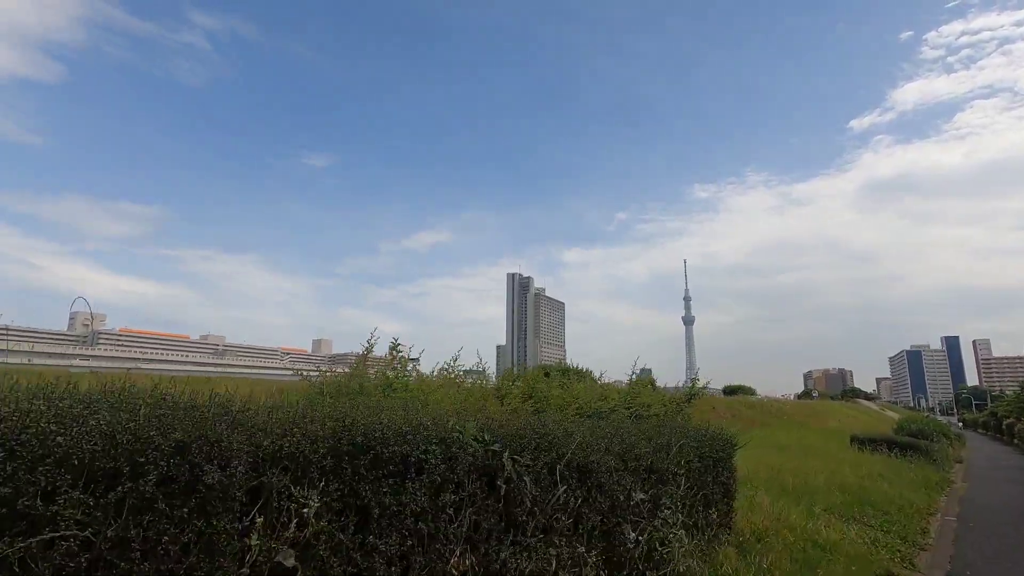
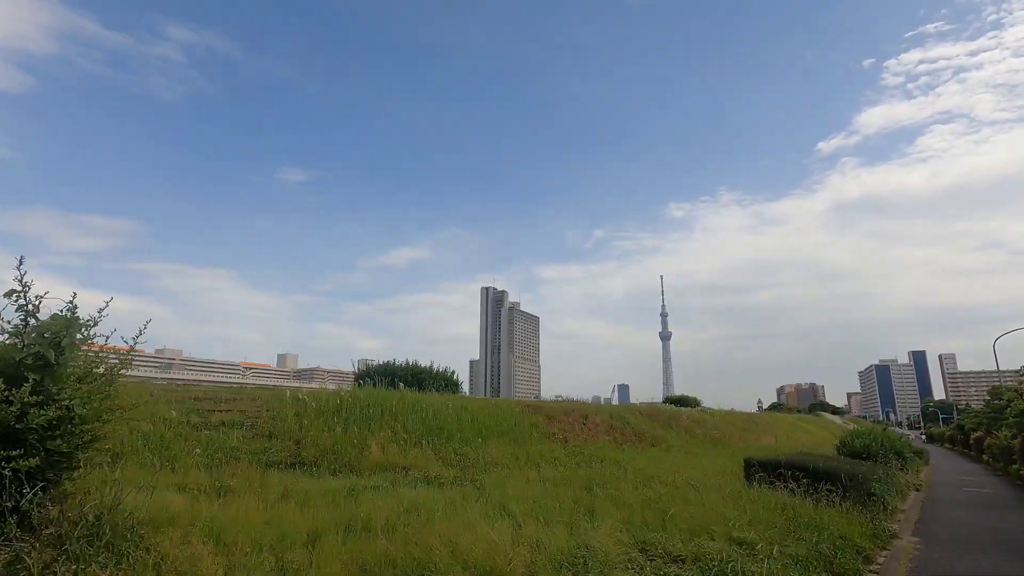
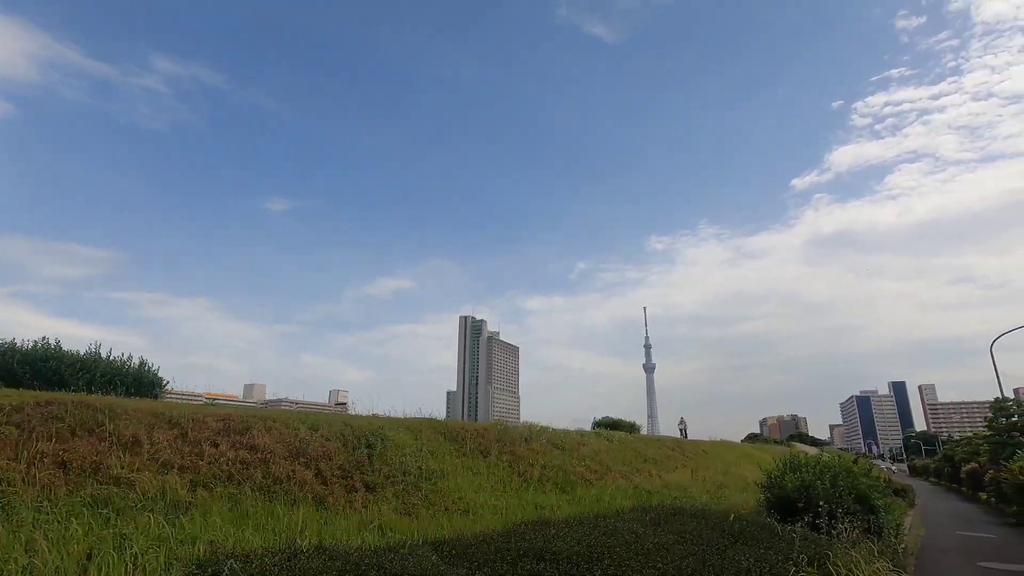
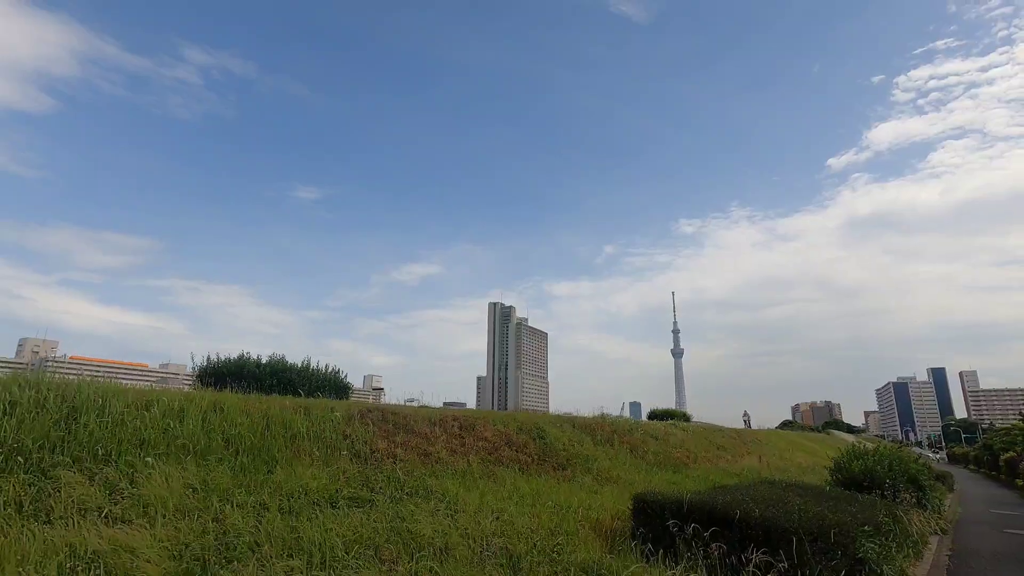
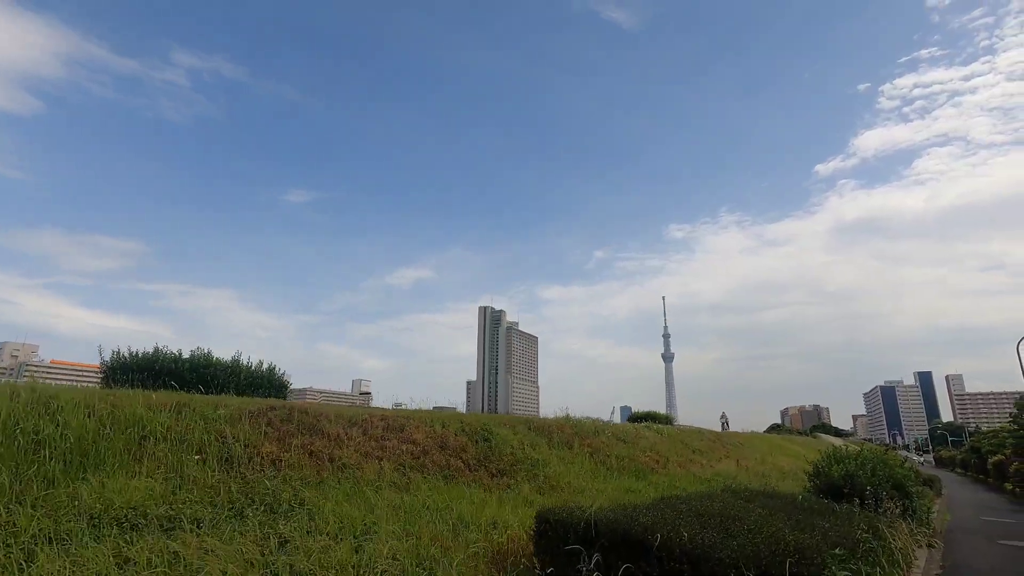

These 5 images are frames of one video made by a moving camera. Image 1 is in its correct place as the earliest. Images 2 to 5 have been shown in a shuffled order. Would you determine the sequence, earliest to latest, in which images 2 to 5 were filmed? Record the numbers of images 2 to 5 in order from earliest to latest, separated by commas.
2, 4, 5, 3
